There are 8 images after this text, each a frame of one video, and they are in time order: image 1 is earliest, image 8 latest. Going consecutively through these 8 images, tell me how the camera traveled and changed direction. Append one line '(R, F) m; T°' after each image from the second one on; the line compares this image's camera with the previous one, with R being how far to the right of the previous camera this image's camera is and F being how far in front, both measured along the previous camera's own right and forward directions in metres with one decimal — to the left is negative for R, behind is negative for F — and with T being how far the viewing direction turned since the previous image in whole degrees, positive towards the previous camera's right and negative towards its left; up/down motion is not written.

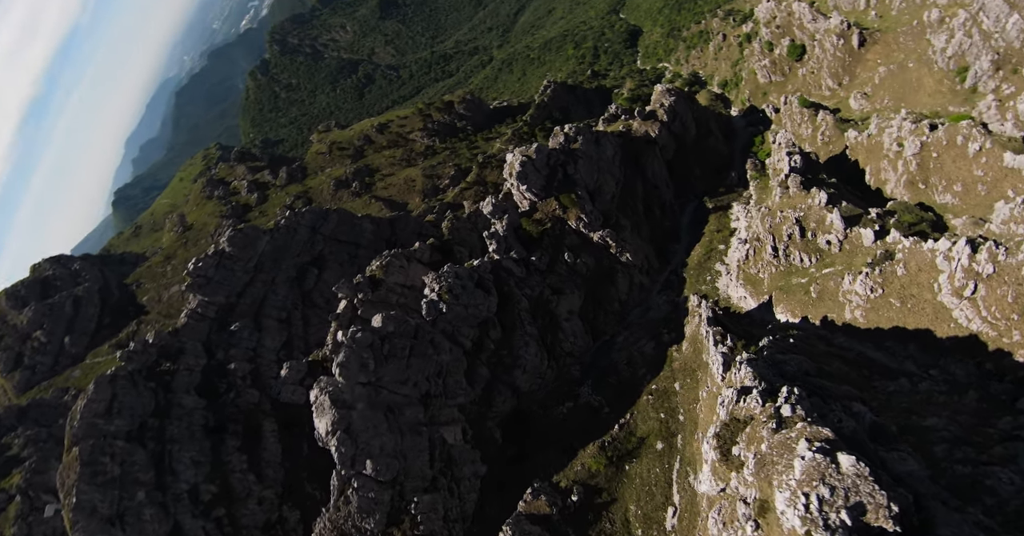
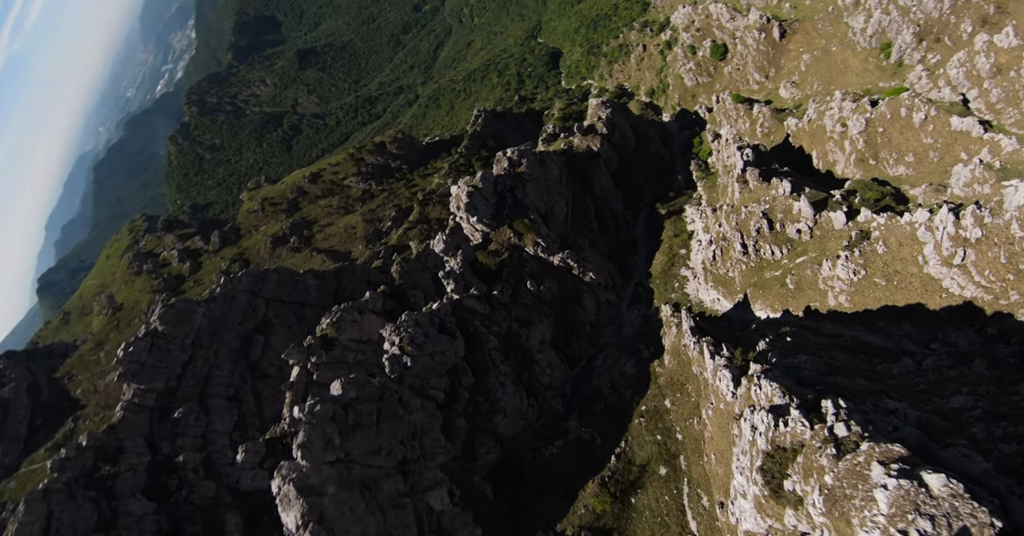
(-1.5, +5.8) m; +5°
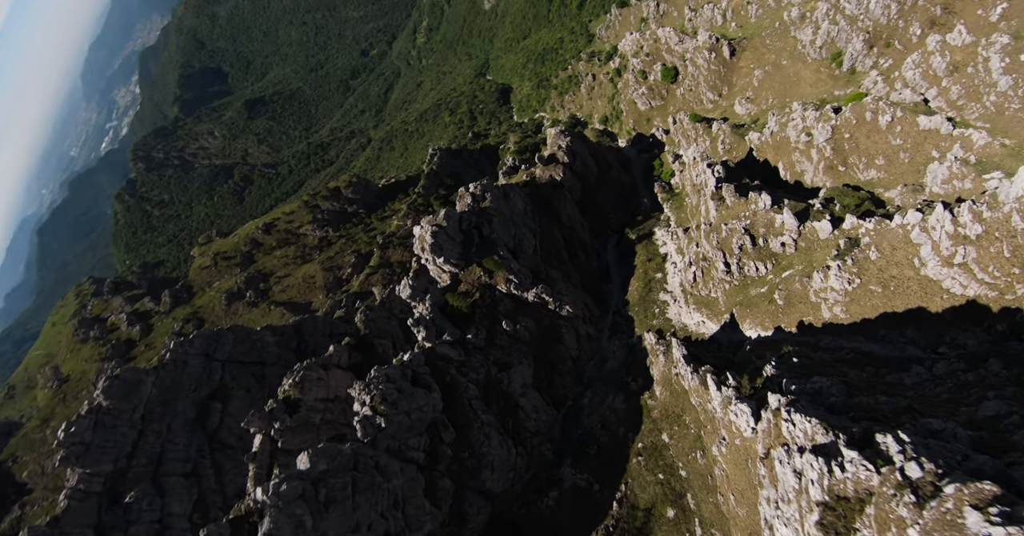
(-1.3, +5.0) m; +4°
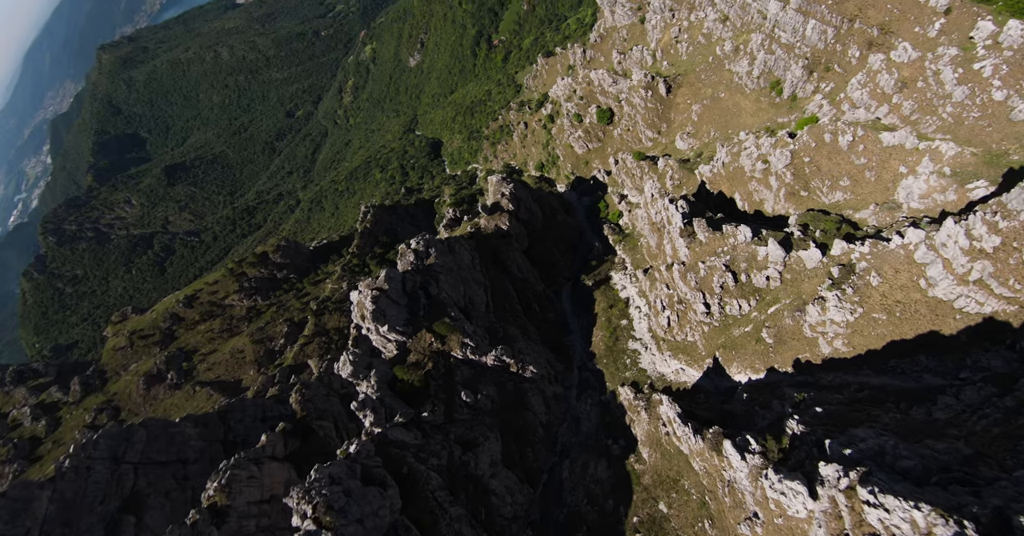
(-2.0, +8.8) m; +7°
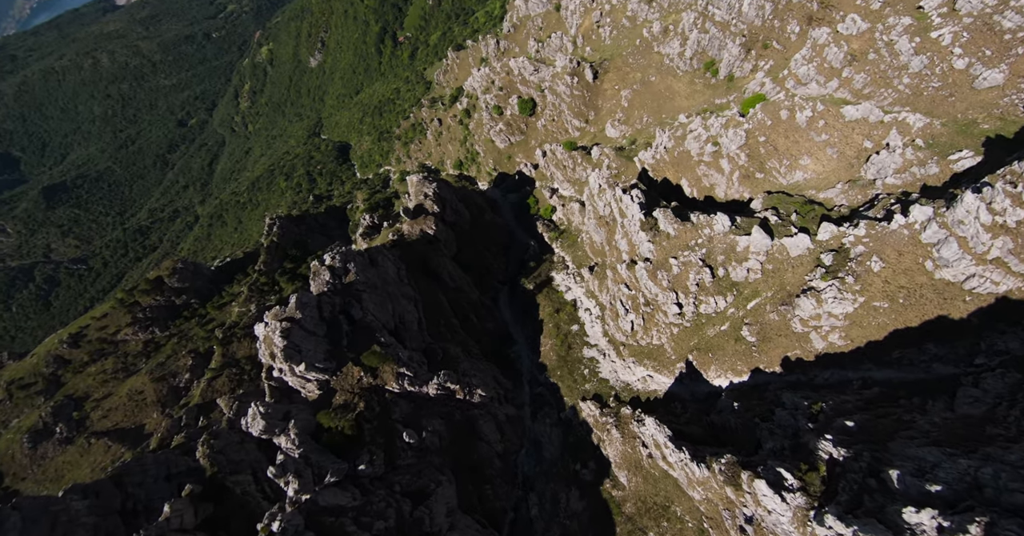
(-2.9, +10.2) m; +9°
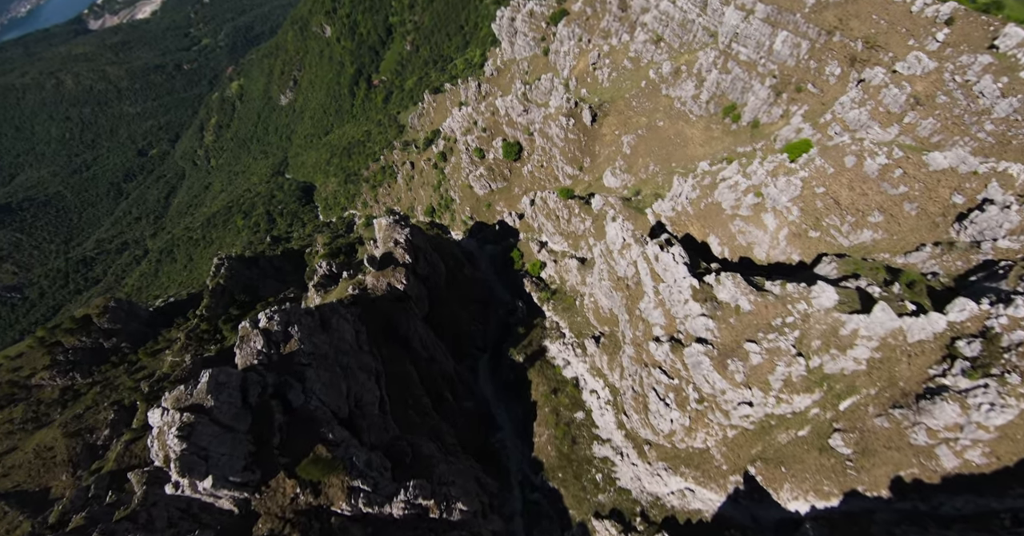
(-3.7, +15.3) m; +4°
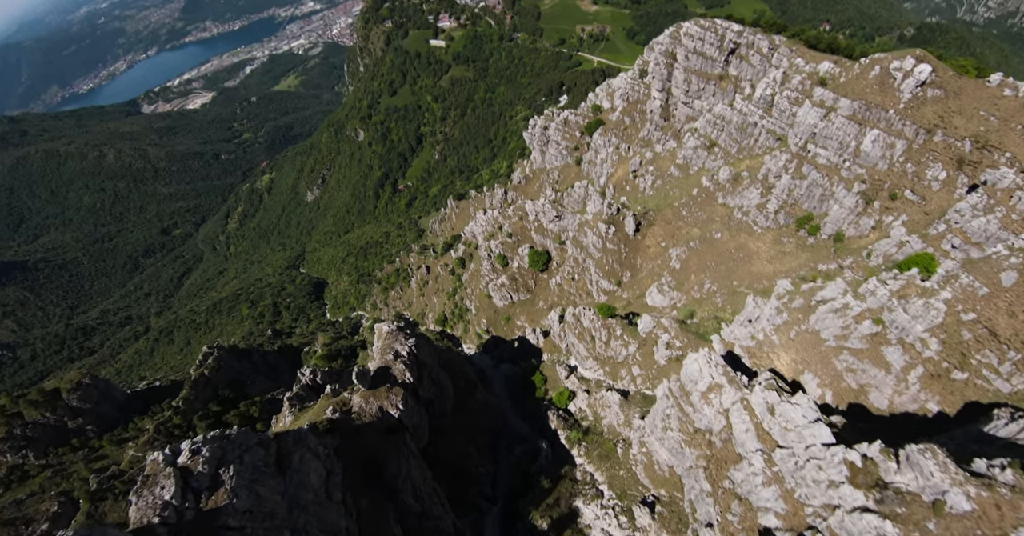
(-2.0, +13.9) m; -2°
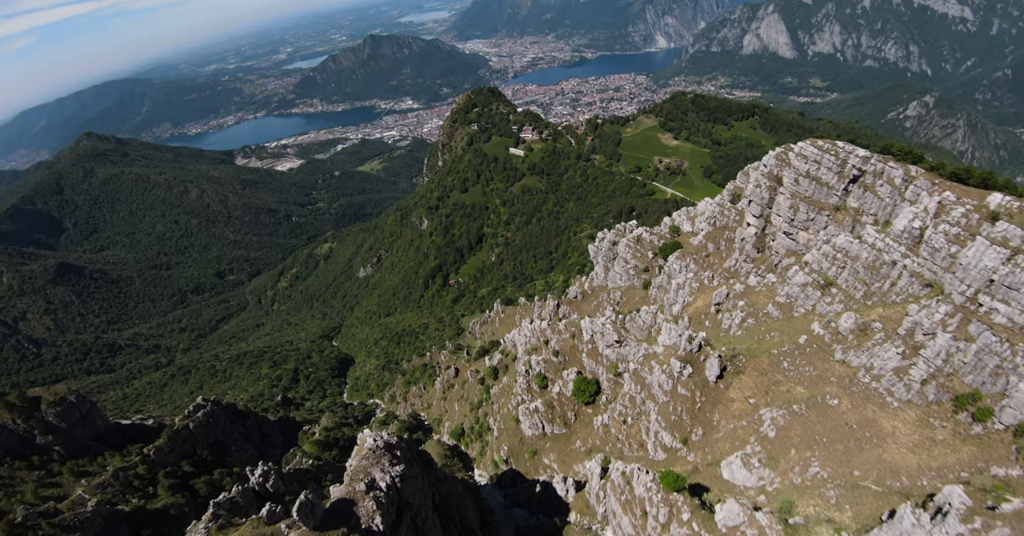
(-0.6, +14.3) m; -6°
